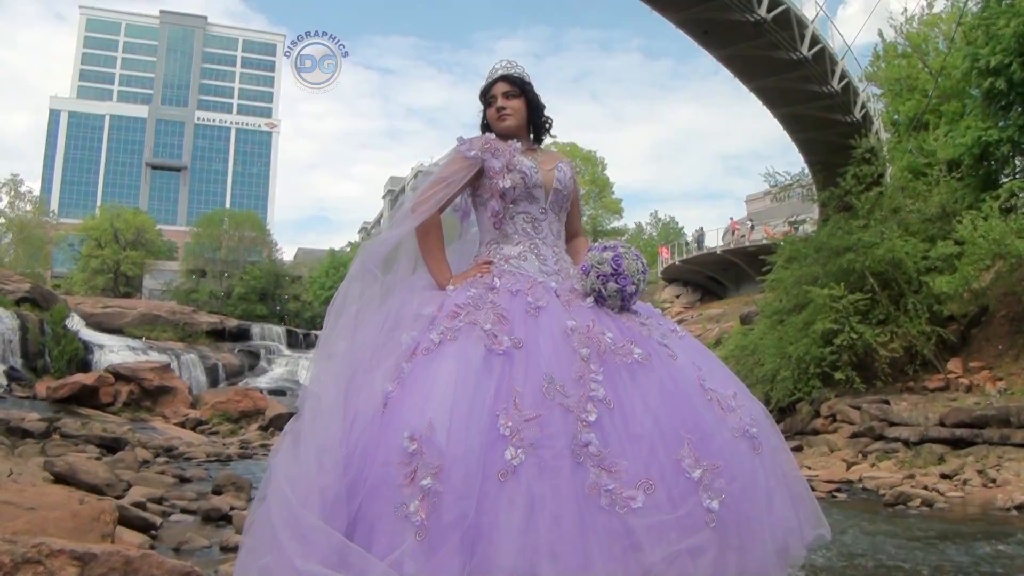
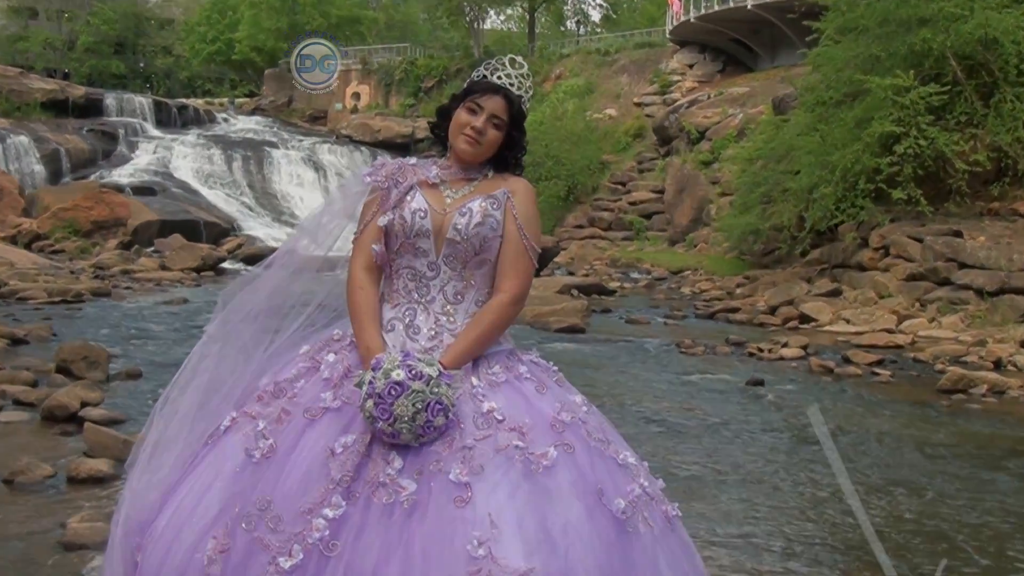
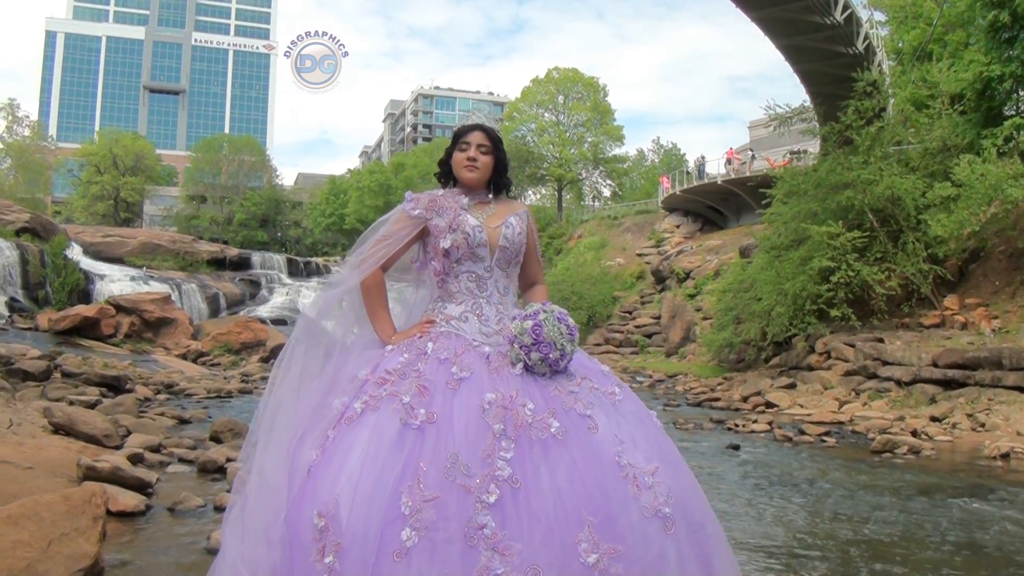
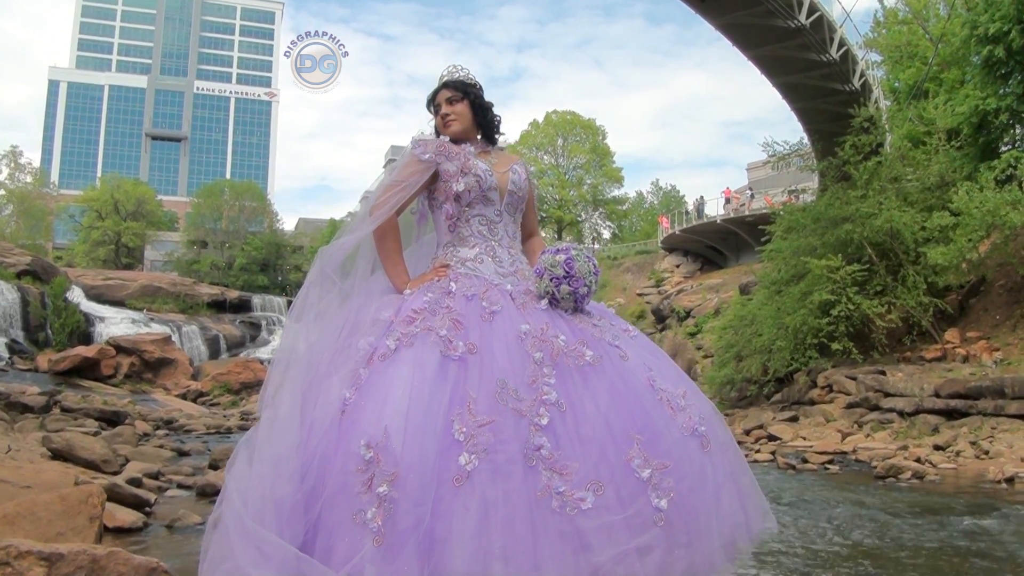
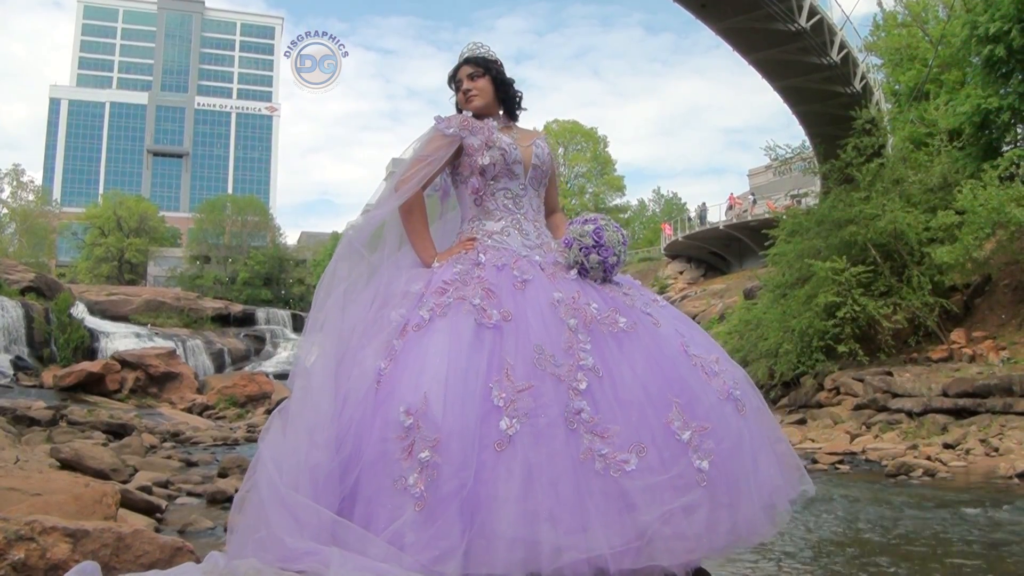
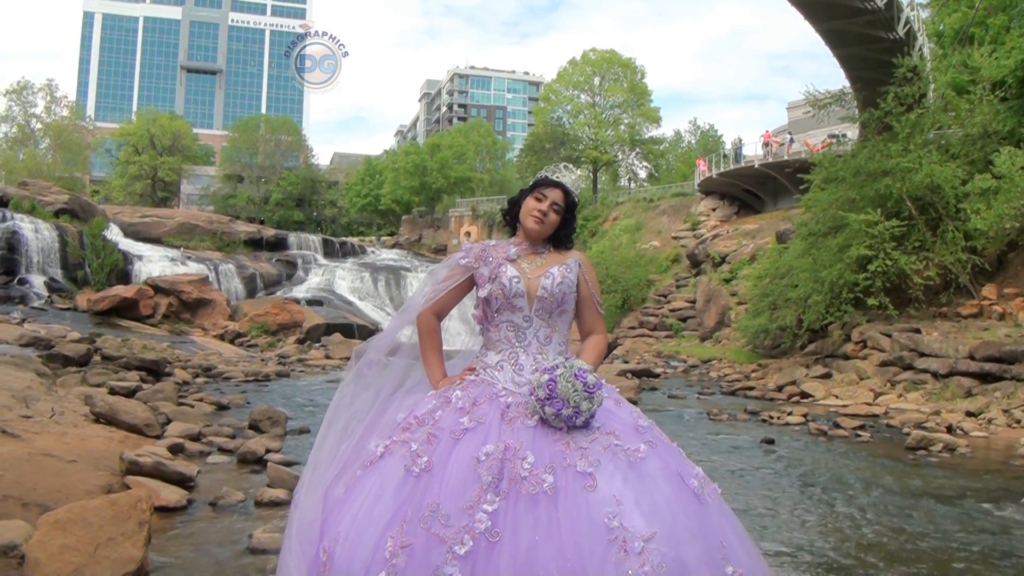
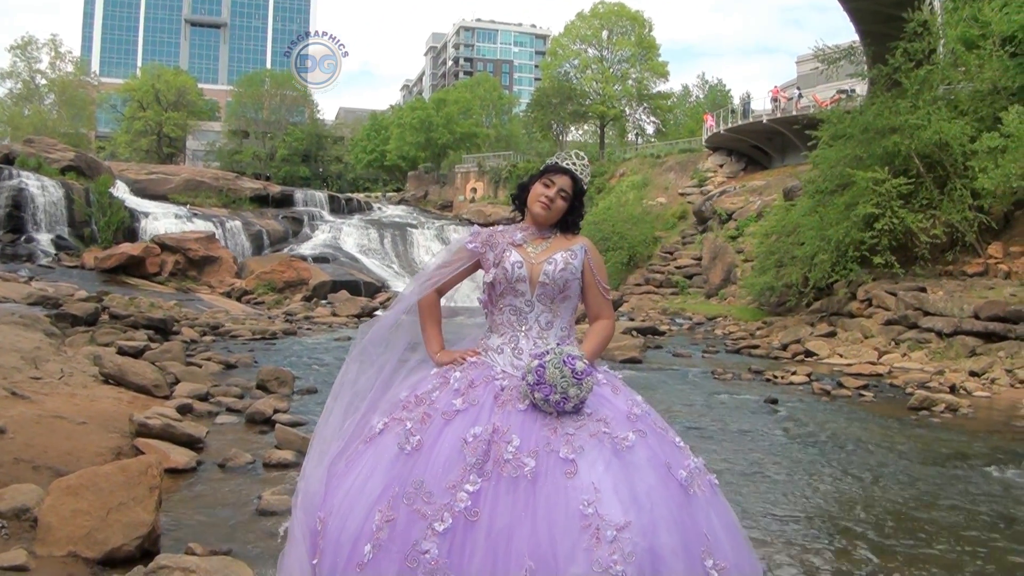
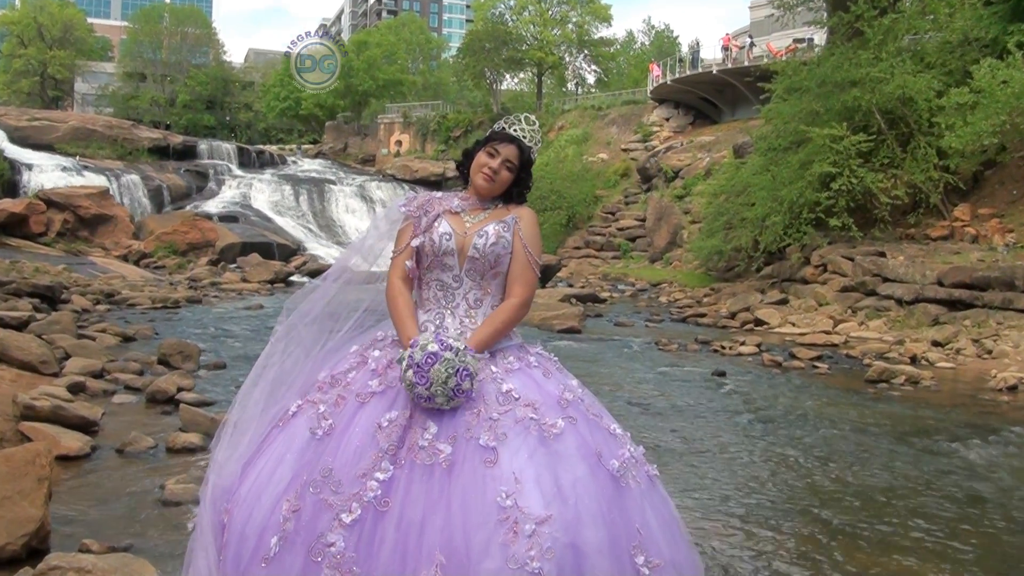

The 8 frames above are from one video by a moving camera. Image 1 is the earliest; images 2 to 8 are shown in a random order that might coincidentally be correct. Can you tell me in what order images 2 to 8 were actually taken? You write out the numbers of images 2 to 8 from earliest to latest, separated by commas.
5, 4, 3, 6, 7, 8, 2
